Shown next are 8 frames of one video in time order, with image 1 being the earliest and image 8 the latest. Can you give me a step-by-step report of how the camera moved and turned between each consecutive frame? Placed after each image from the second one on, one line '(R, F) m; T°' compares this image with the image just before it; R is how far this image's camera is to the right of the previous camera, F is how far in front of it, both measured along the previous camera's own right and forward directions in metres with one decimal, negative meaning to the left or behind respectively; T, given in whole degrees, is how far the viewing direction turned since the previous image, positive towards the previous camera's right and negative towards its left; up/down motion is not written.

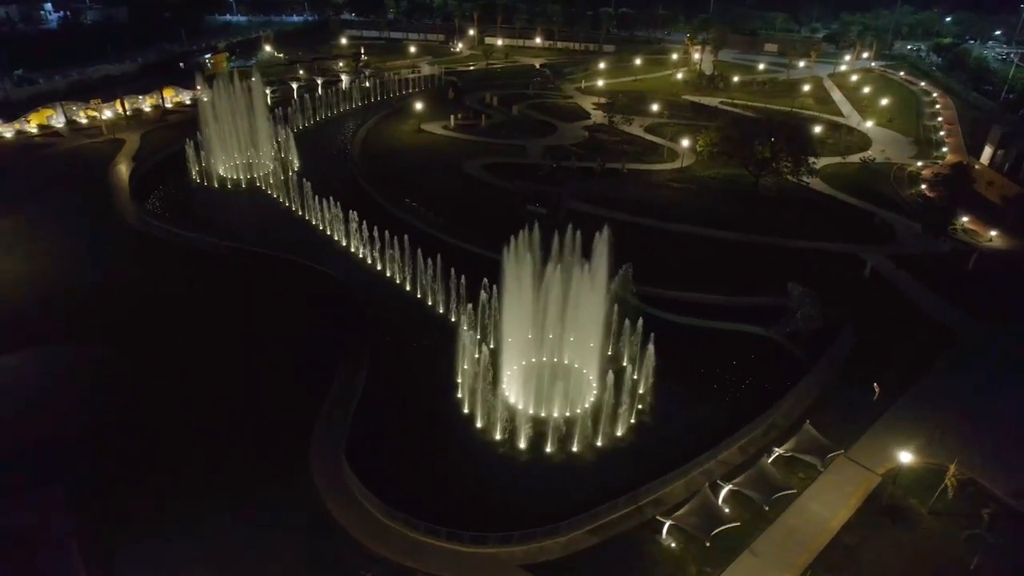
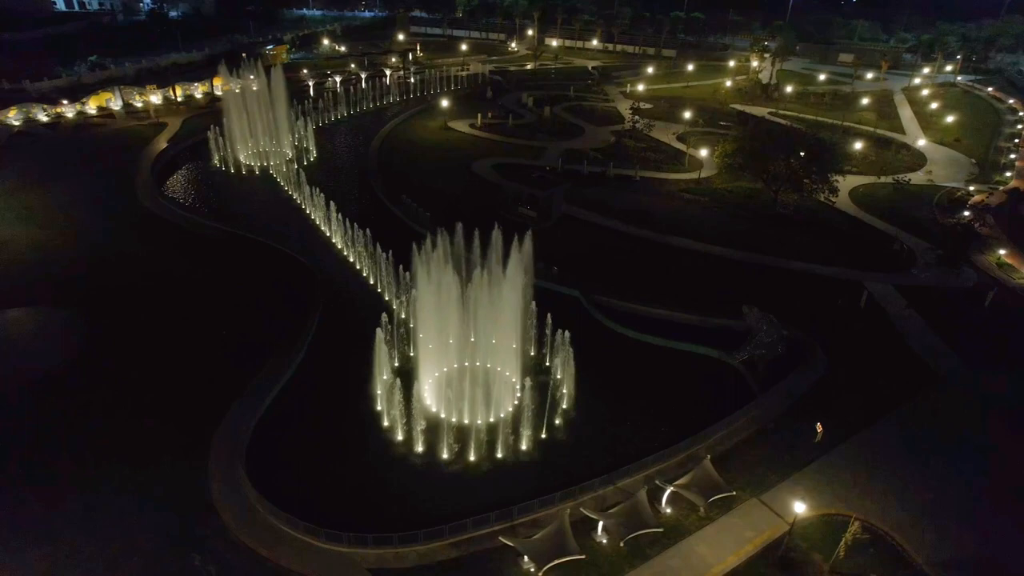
(+4.5, +0.7) m; -7°
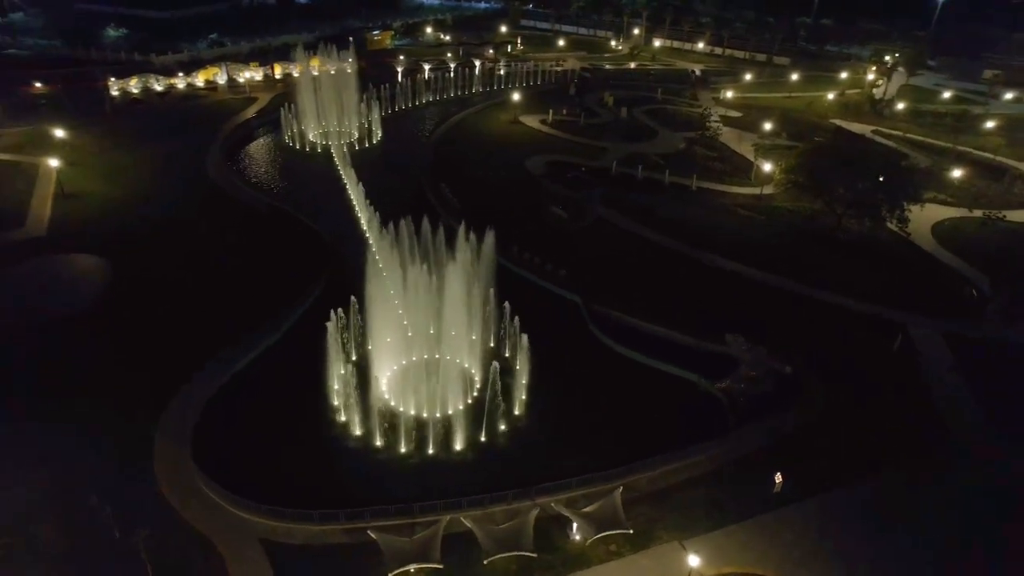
(+4.2, +0.8) m; -10°
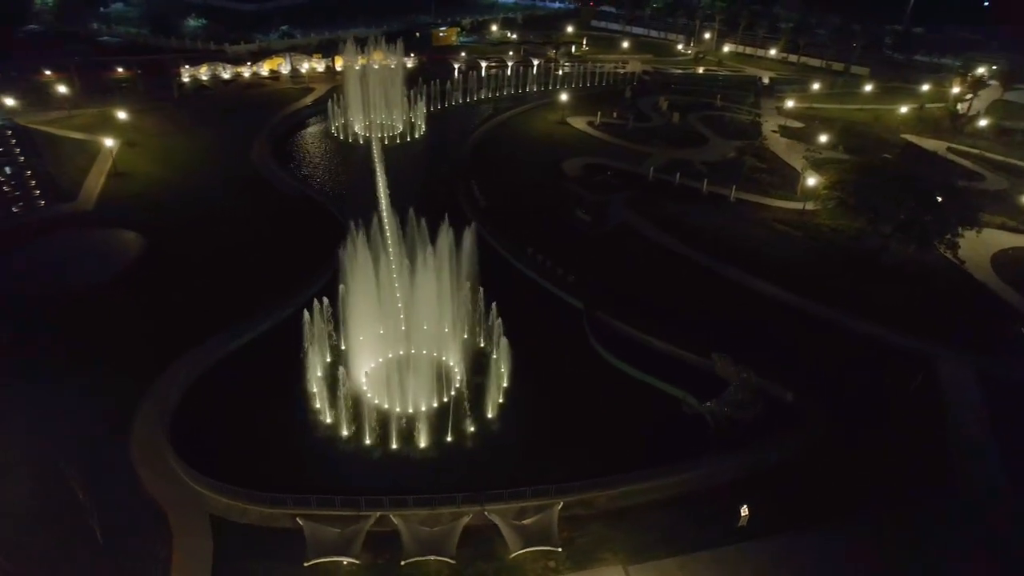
(+2.5, +0.4) m; -6°
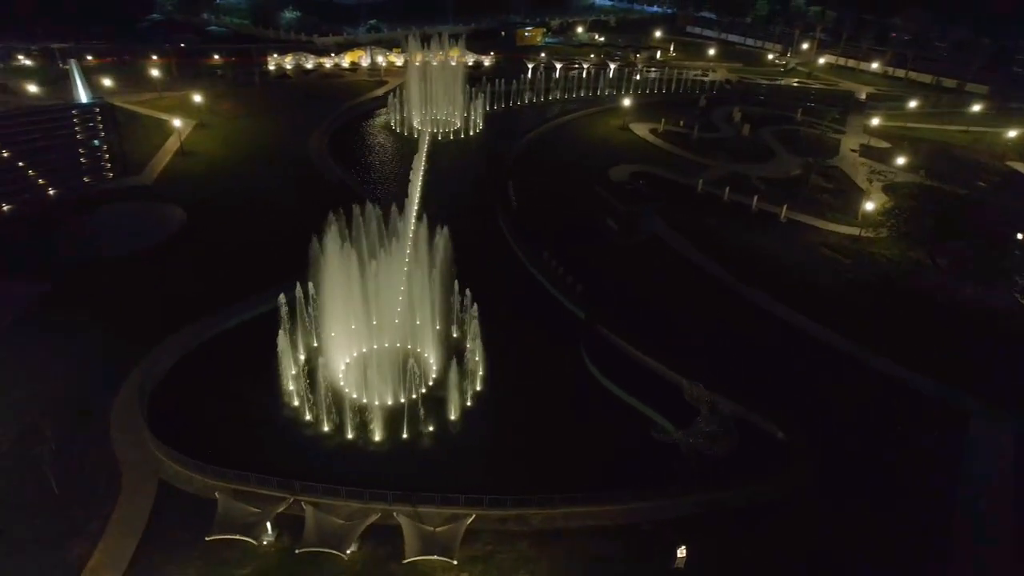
(+3.3, +0.6) m; -8°
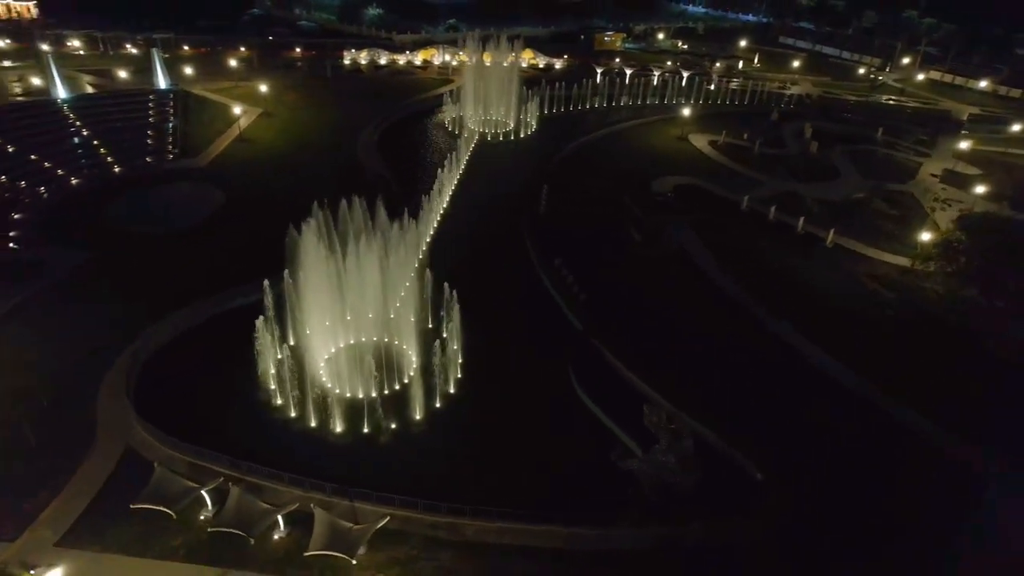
(+3.0, +0.6) m; -8°
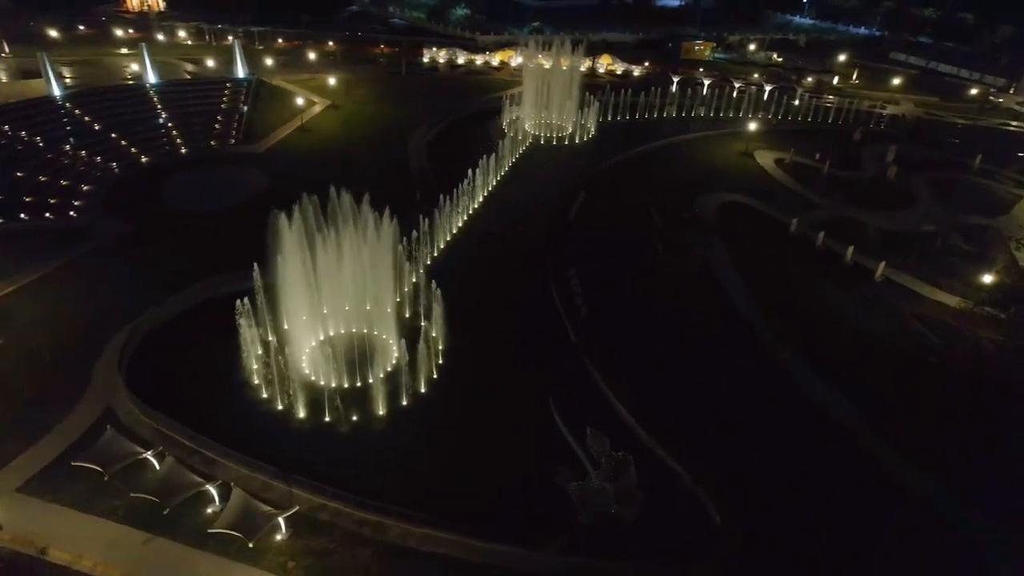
(+3.3, +0.7) m; -9°
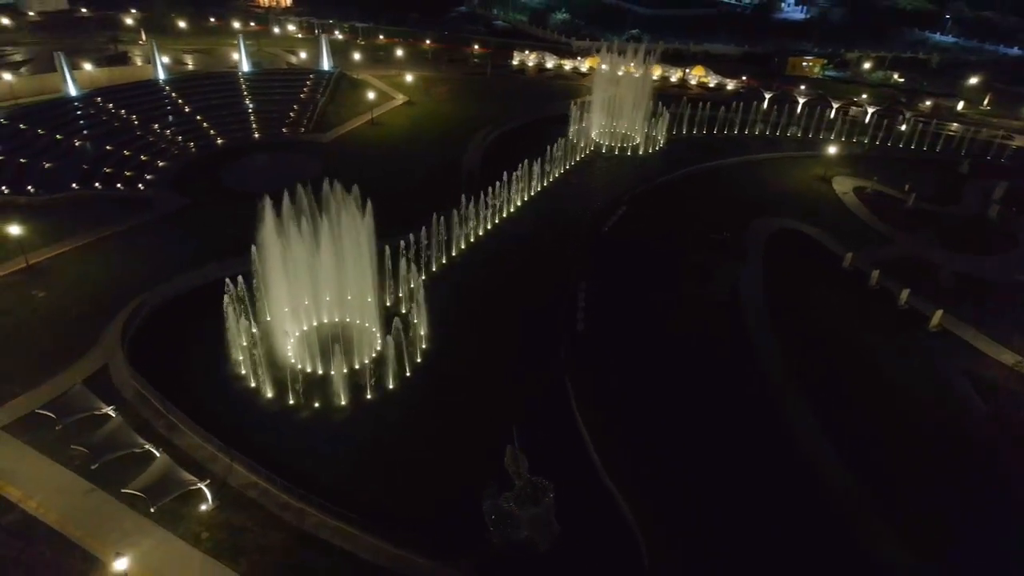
(+3.7, +0.8) m; -10°
